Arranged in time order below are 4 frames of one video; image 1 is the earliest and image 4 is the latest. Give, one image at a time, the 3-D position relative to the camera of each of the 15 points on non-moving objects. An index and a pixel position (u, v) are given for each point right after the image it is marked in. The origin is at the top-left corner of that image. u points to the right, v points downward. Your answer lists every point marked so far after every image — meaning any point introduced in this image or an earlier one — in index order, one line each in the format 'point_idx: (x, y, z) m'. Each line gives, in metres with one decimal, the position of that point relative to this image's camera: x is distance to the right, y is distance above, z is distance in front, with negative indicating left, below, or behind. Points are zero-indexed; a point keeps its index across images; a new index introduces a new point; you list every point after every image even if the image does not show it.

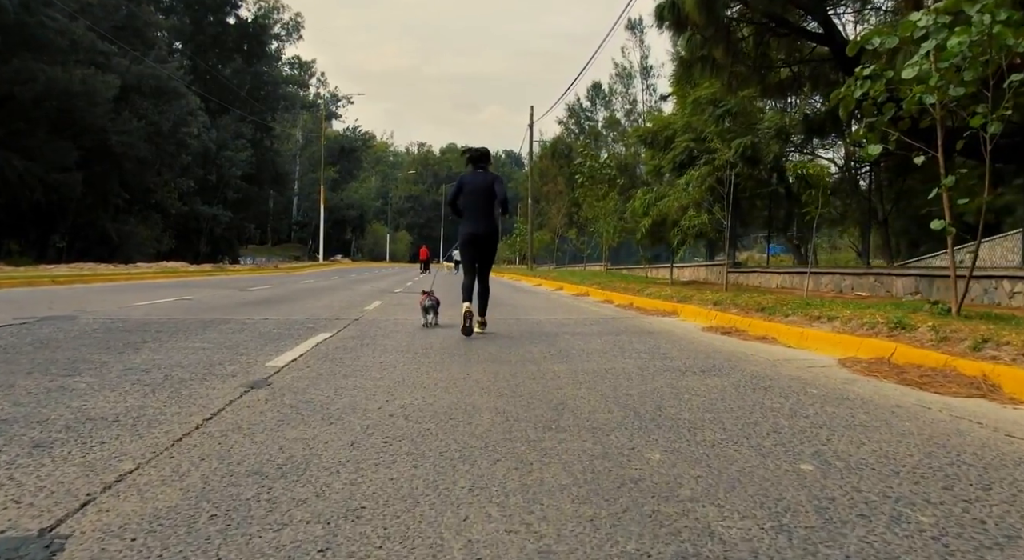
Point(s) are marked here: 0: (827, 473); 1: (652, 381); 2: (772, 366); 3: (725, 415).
0: (+1.5, -0.9, +4.1) m
1: (+1.1, -0.8, +7.0) m
2: (+2.3, -0.8, +7.8) m
3: (+1.4, -0.9, +5.7) m
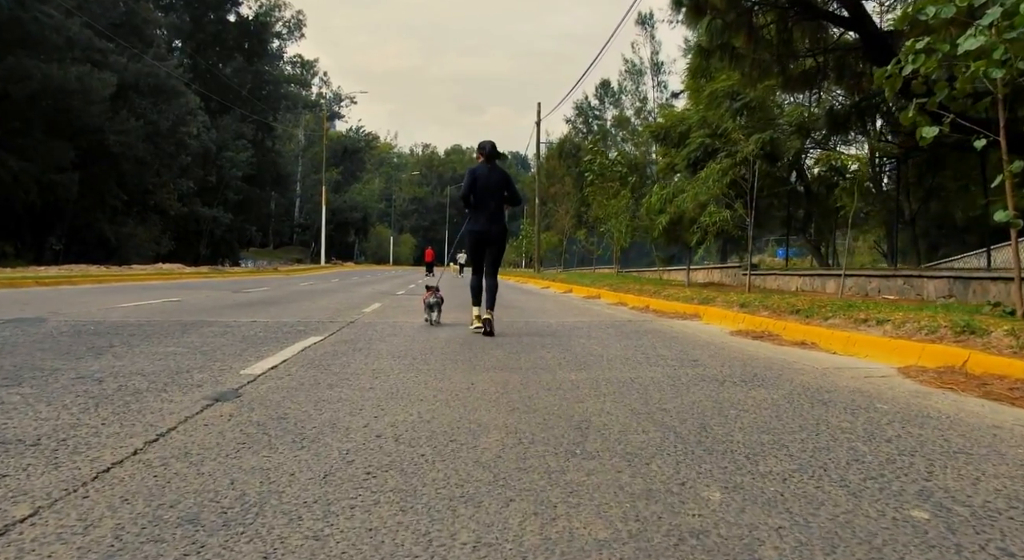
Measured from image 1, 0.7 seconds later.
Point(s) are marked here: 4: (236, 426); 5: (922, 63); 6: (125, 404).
0: (+1.6, -0.9, +3.1) m
1: (+1.2, -0.8, +6.0) m
2: (+2.4, -0.7, +6.7) m
3: (+1.5, -0.8, +4.6) m
4: (-1.5, -0.8, +4.8) m
5: (+4.1, +2.2, +8.7) m
6: (-2.4, -0.8, +5.3) m
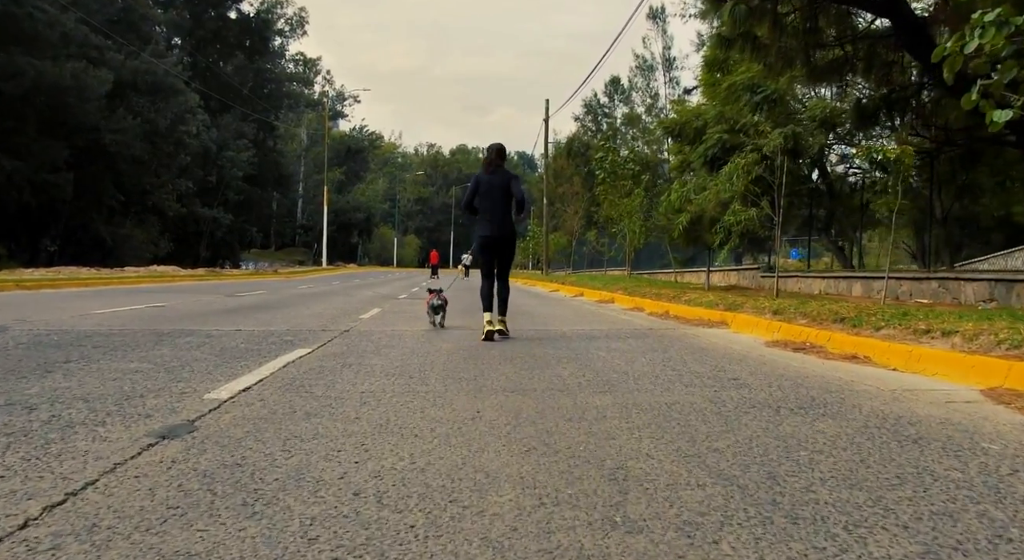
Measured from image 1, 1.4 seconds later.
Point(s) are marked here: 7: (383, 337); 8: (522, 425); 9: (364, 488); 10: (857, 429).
0: (+1.6, -0.9, +2.0) m
1: (+1.3, -0.8, +4.9) m
2: (+2.5, -0.8, +5.6) m
3: (+1.5, -0.9, +3.6) m
4: (-1.4, -0.8, +3.7) m
5: (+4.2, +2.1, +7.7) m
6: (-2.3, -0.8, +4.3) m
7: (-1.6, -0.7, +10.5) m
8: (+0.1, -0.8, +5.0) m
9: (-0.6, -0.9, +3.6) m
10: (+1.9, -0.8, +4.8) m
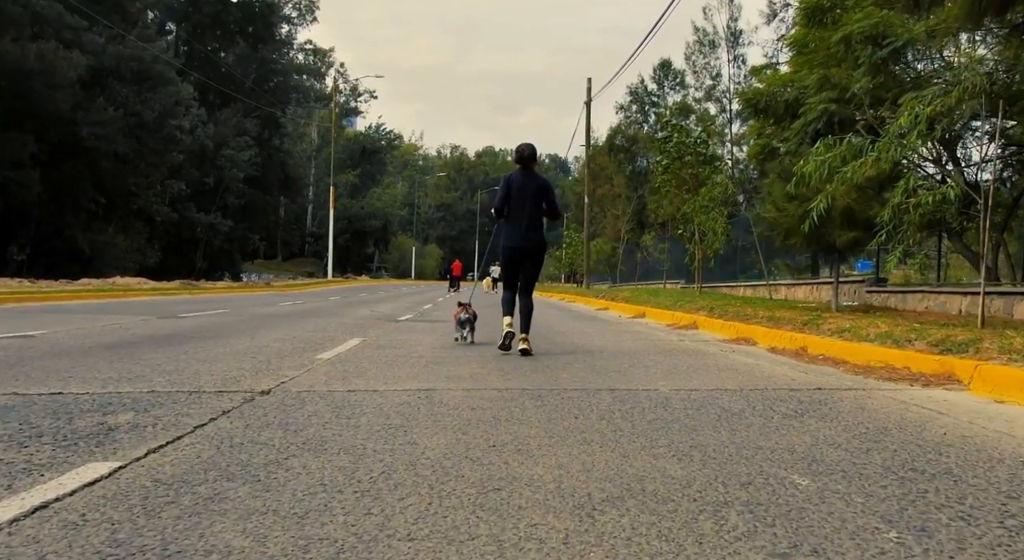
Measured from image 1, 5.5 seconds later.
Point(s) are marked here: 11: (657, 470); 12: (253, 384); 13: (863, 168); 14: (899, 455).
0: (+1.7, -0.9, -3.2) m
1: (+1.5, -0.9, -0.3) m
2: (+2.7, -0.8, +0.4) m
3: (+1.7, -0.9, -1.7) m
4: (-1.3, -0.9, -1.4) m
5: (+4.5, +2.0, +2.4) m
6: (-2.1, -0.8, -0.8) m
7: (-1.2, -0.8, +5.4) m
8: (+0.3, -0.9, -0.2) m
9: (-0.5, -0.9, -1.5) m
10: (+2.1, -0.9, -0.4) m
11: (+0.6, -0.9, +4.0) m
12: (-1.9, -0.8, +6.3) m
13: (+4.1, +1.3, +10.2) m
14: (+1.8, -0.8, +4.3) m
